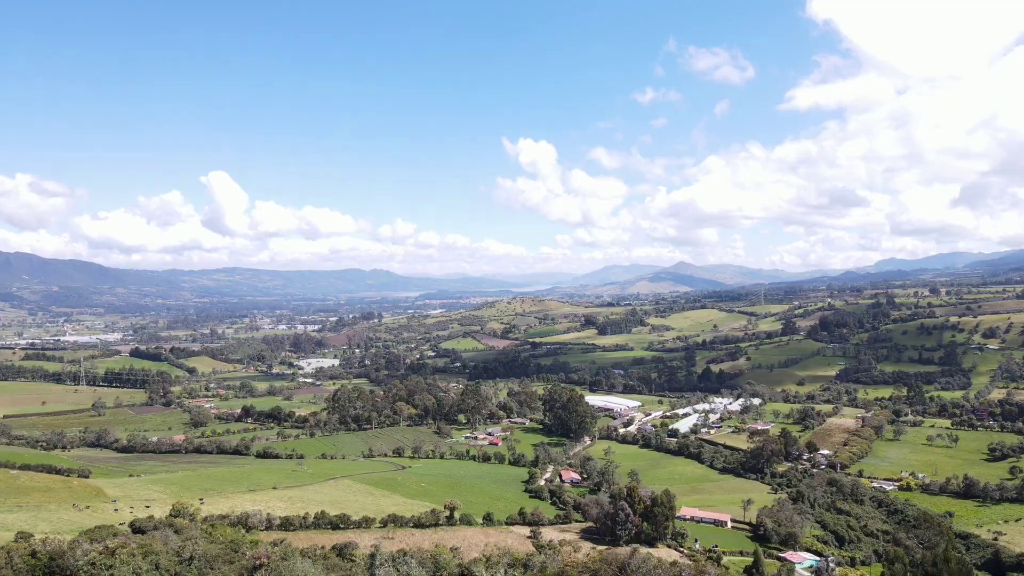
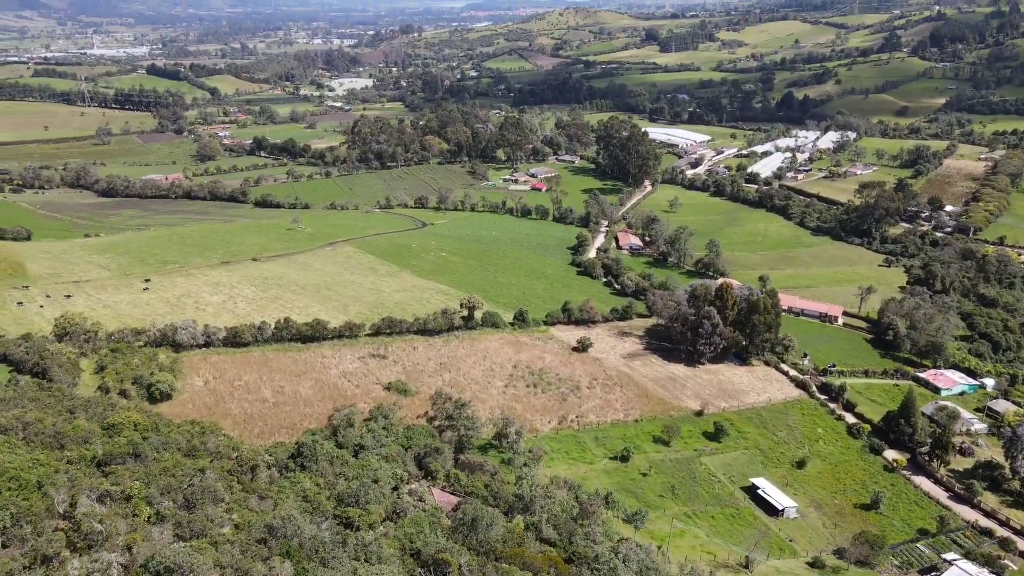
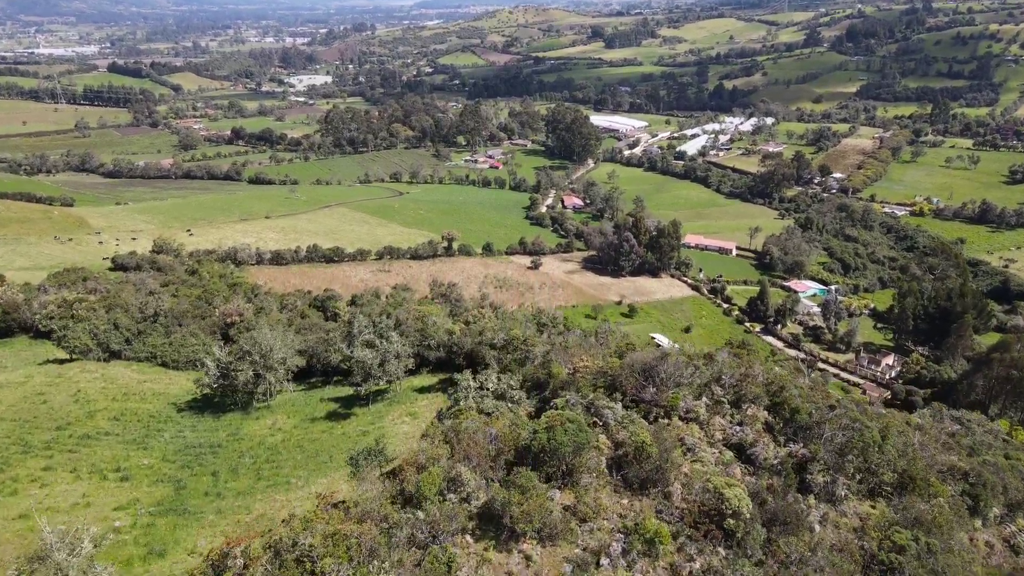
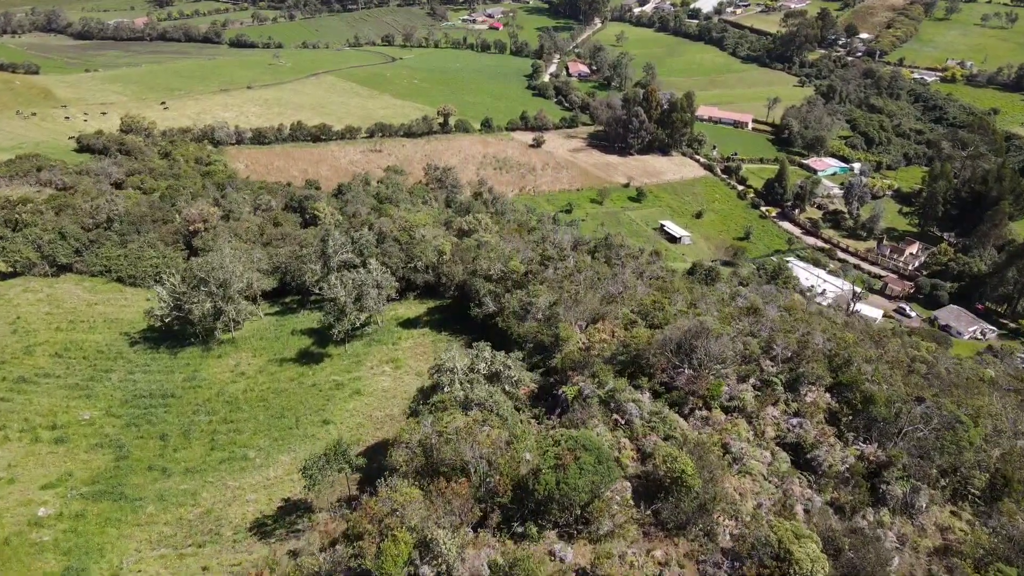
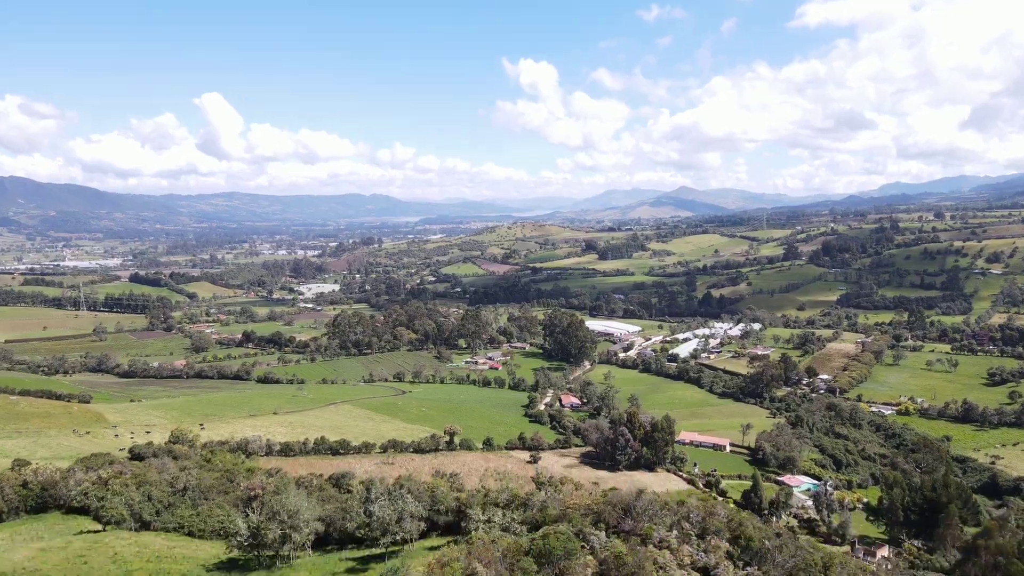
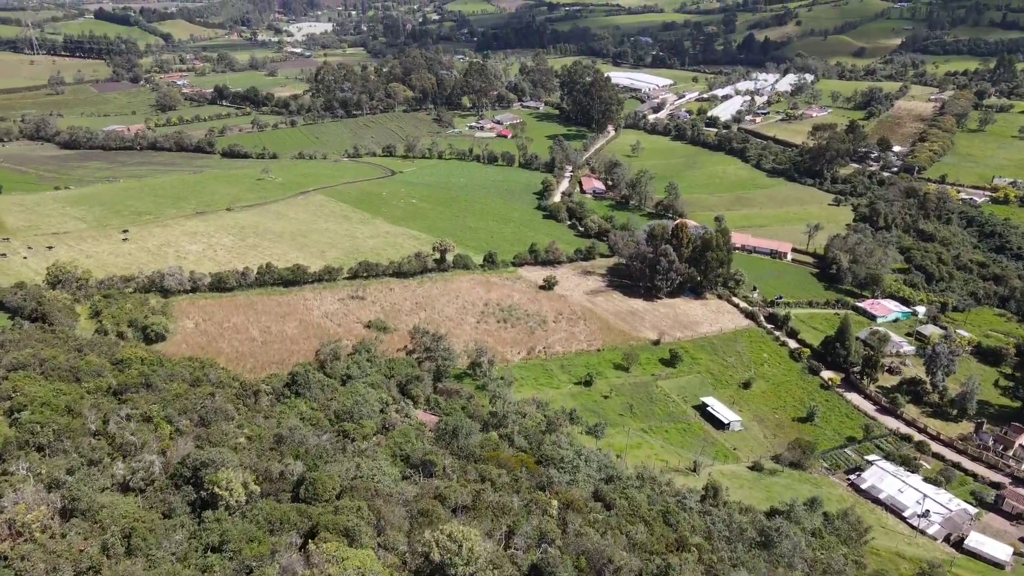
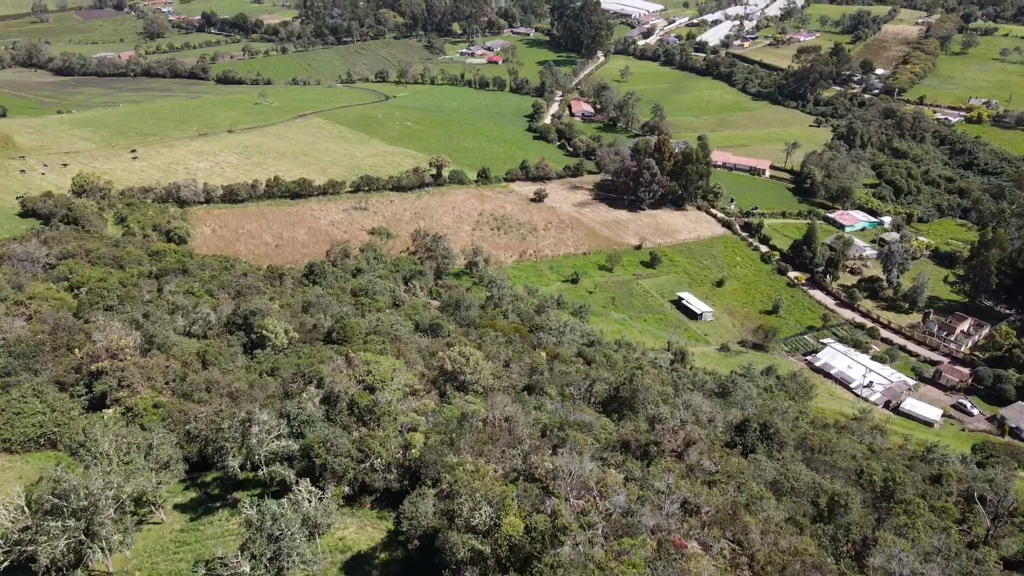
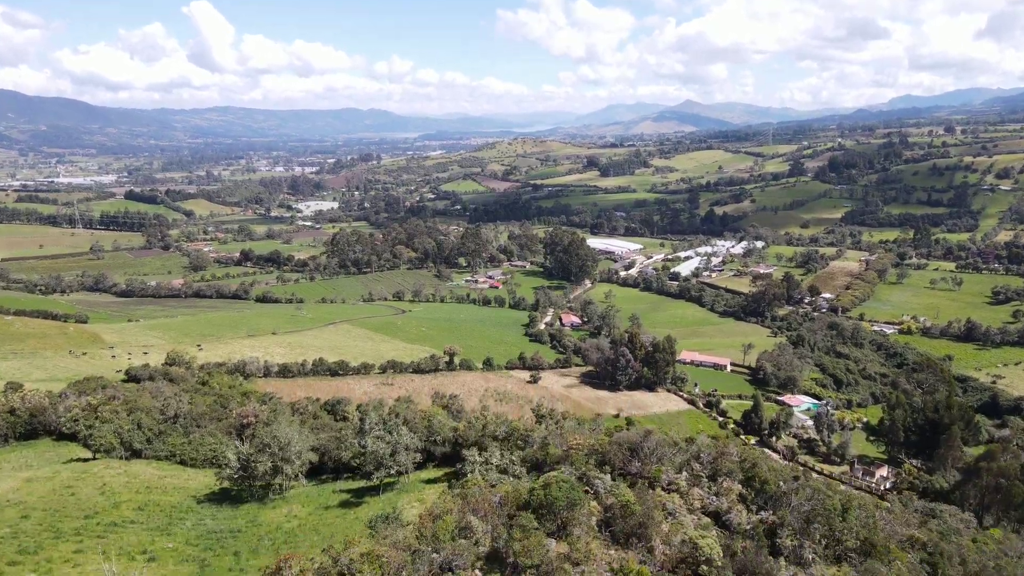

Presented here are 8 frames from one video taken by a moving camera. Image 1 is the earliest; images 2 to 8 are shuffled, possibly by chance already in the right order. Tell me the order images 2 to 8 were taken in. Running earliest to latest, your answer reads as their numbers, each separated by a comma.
5, 8, 3, 4, 7, 6, 2
